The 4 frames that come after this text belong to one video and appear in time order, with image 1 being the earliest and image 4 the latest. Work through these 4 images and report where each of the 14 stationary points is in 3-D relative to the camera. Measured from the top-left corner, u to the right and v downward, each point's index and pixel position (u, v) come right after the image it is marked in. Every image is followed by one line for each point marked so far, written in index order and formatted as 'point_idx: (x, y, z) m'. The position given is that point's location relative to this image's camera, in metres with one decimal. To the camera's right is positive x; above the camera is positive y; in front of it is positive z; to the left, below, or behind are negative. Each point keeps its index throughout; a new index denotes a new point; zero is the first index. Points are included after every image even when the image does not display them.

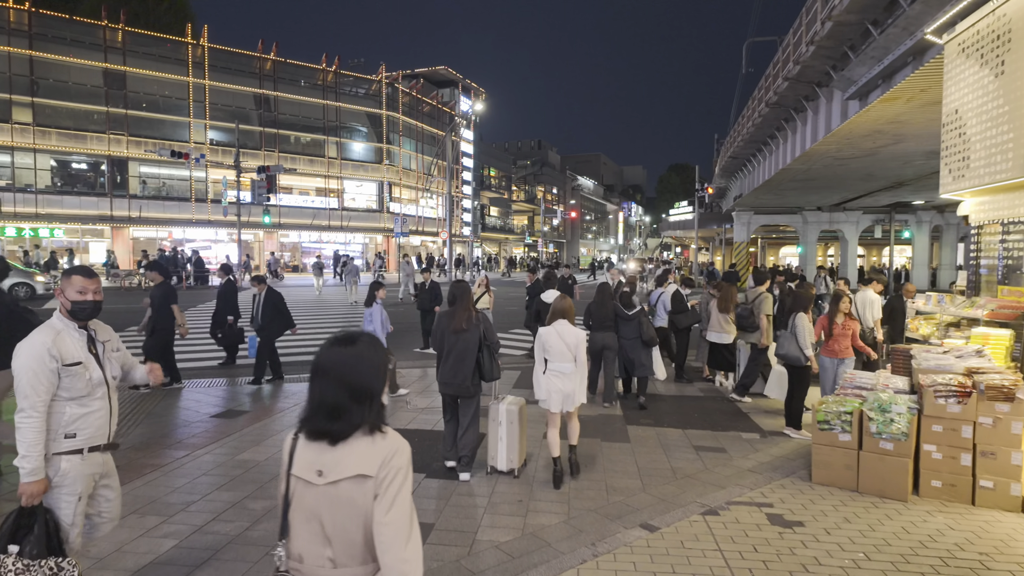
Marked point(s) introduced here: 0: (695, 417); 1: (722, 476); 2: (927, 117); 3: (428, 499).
0: (+2.4, -1.7, +7.8) m
1: (+2.0, -1.8, +5.7) m
2: (+10.2, +4.2, +14.4) m
3: (-0.7, -1.8, +5.0) m
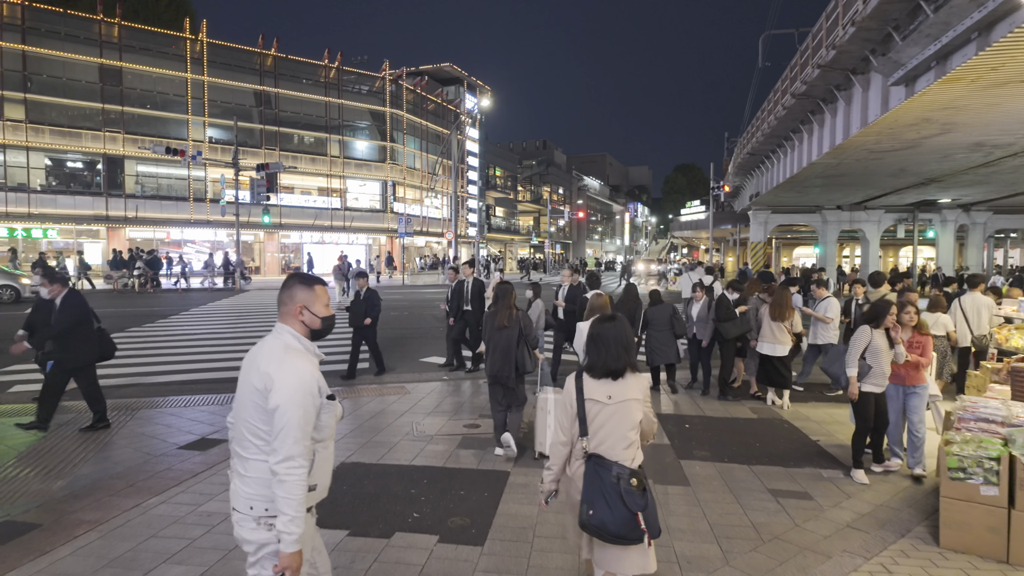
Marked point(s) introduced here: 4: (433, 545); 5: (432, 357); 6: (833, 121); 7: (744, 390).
0: (+2.7, -1.8, +6.5) m
1: (+2.3, -1.9, +4.4) m
2: (+10.6, +4.2, +13.1) m
3: (-0.4, -1.9, +3.8) m
4: (-0.6, -1.8, +4.2) m
5: (-1.7, -1.5, +12.7) m
6: (+10.8, +5.7, +19.8) m
7: (+3.7, -1.6, +9.3) m
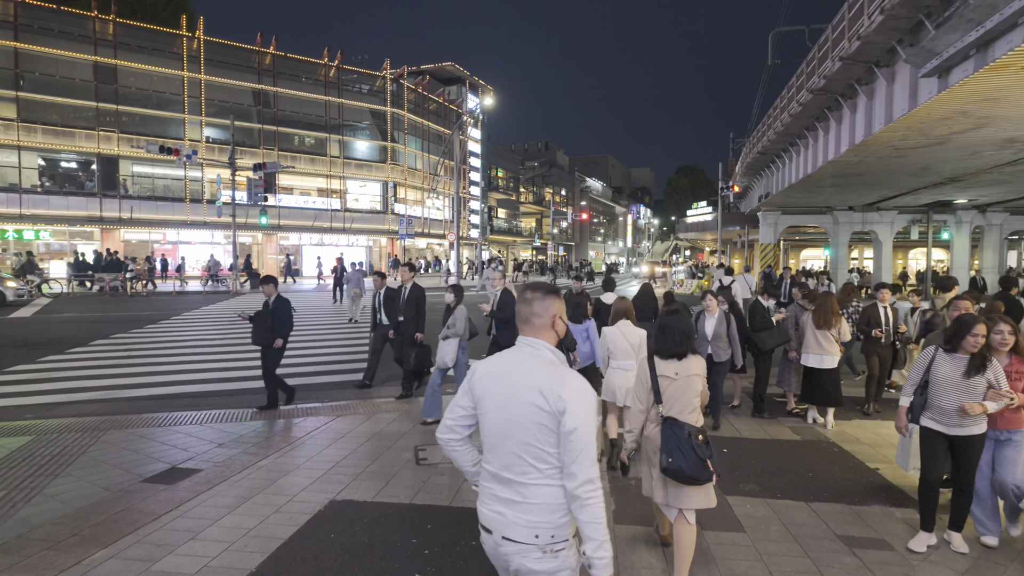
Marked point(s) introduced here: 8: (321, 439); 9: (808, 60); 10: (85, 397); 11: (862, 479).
0: (+2.9, -1.9, +5.6) m
1: (+2.5, -2.0, +3.6) m
2: (+10.7, +4.1, +12.2) m
3: (-0.3, -1.9, +2.9) m
4: (-0.4, -1.9, +3.3) m
5: (-1.6, -1.6, +11.9) m
6: (+11.0, +5.5, +19.0) m
7: (+3.8, -1.7, +8.4) m
8: (-2.2, -1.7, +6.8) m
9: (+10.0, +7.7, +19.8) m
10: (-6.6, -1.7, +9.0) m
11: (+3.4, -1.9, +5.7) m
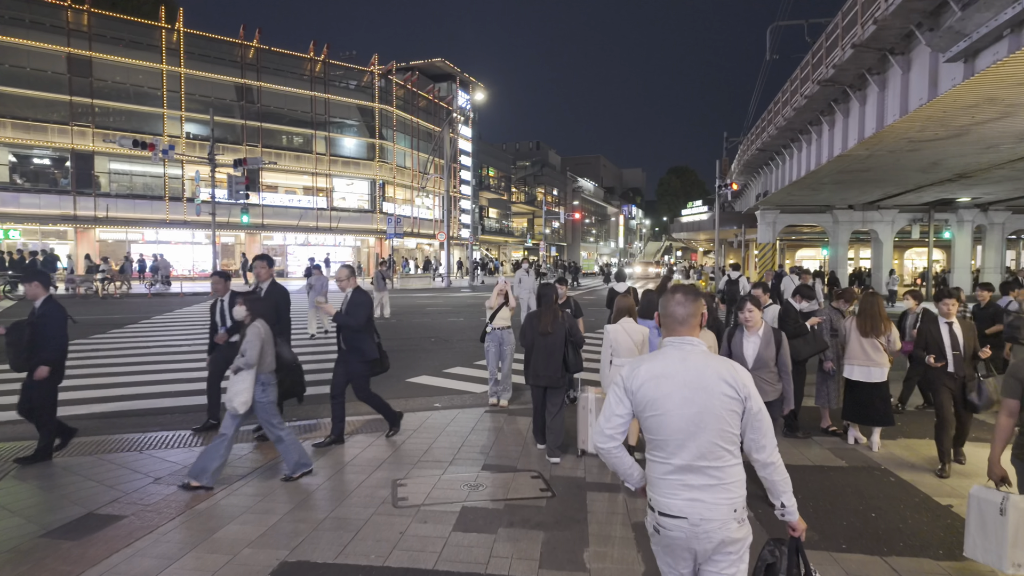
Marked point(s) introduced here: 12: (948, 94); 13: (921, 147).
0: (+2.9, -1.9, +4.6) m
1: (+2.5, -2.0, +2.5) m
2: (+10.6, +4.1, +11.3) m
3: (-0.2, -1.9, +1.8) m
4: (-0.4, -1.9, +2.2) m
5: (-1.7, -1.6, +10.7) m
6: (+10.8, +5.5, +18.1) m
7: (+3.8, -1.7, +7.4) m
8: (-2.2, -1.8, +5.6) m
9: (+9.7, +7.7, +18.8) m
10: (-6.6, -1.7, +7.8) m
11: (+3.4, -1.9, +4.7) m
12: (+9.5, +4.3, +12.8) m
13: (+12.0, +4.1, +17.2) m
